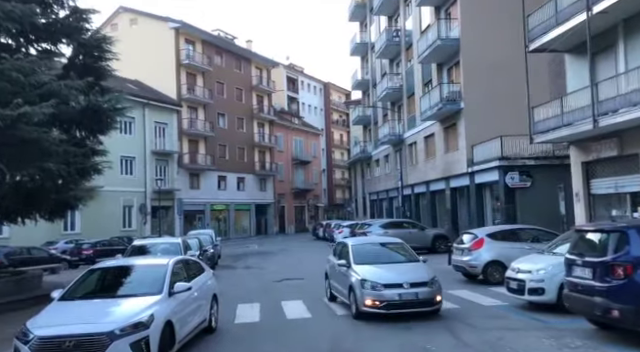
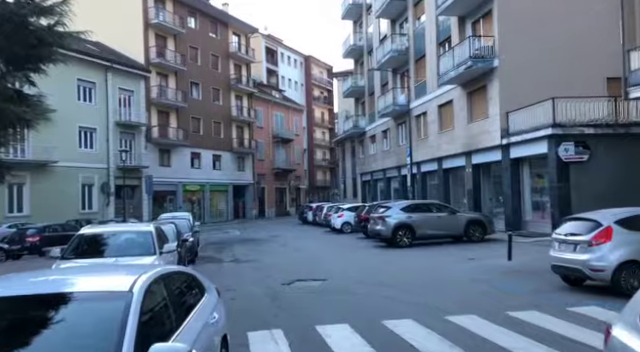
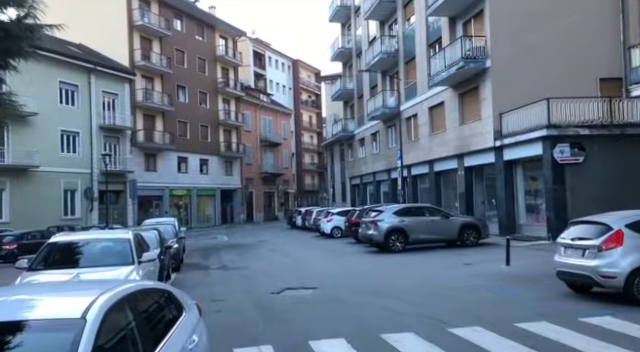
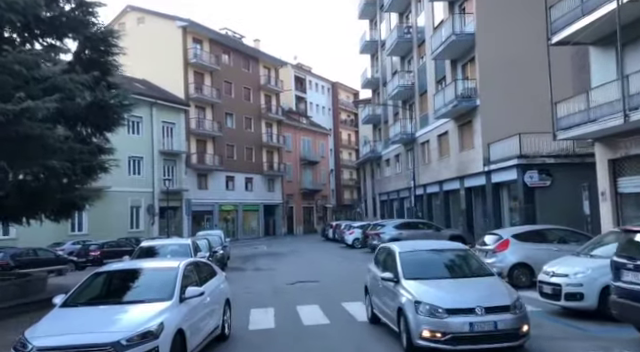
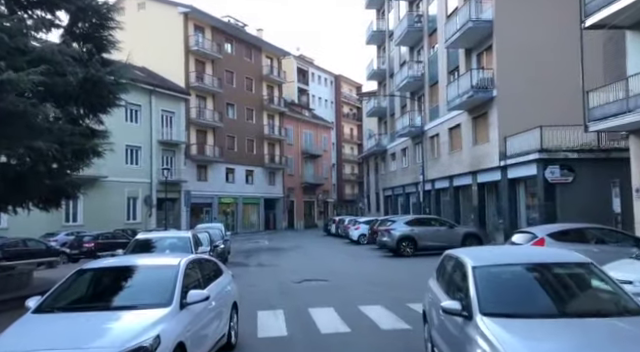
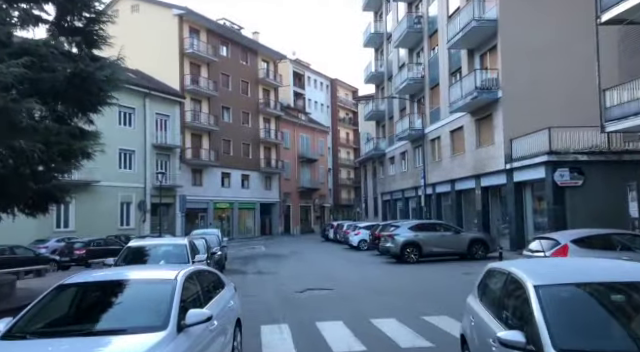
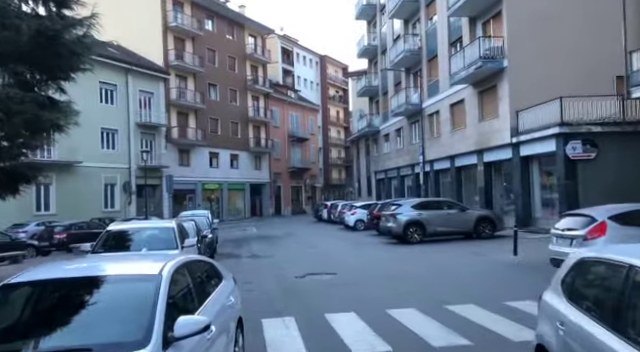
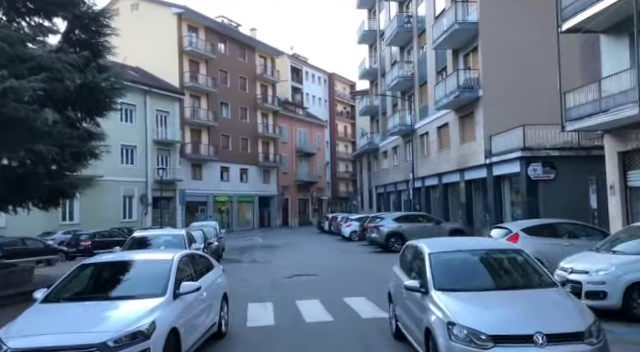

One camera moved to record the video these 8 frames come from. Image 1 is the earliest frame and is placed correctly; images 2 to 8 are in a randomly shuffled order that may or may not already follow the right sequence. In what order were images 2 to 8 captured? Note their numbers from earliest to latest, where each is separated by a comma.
4, 8, 5, 6, 7, 2, 3
